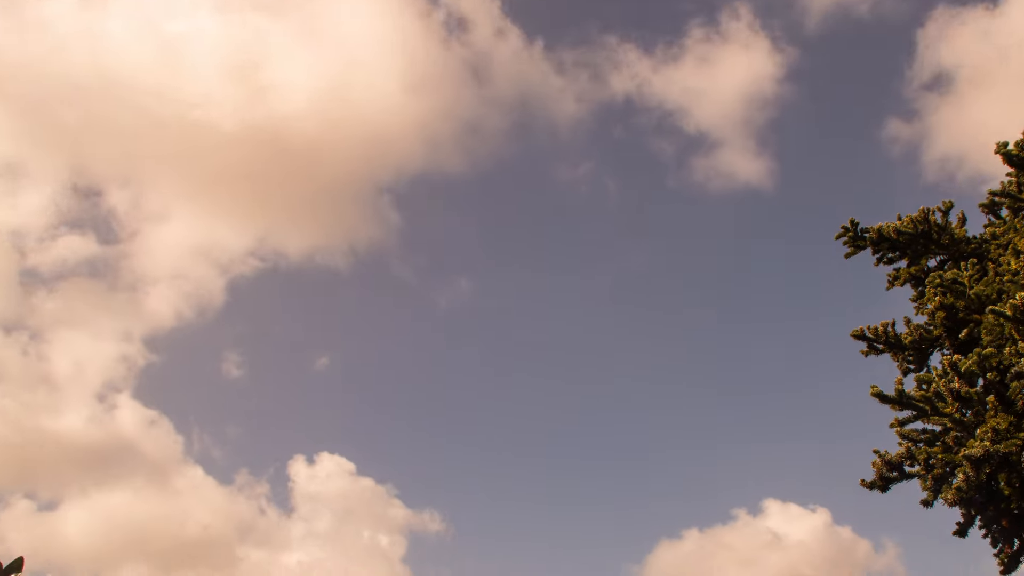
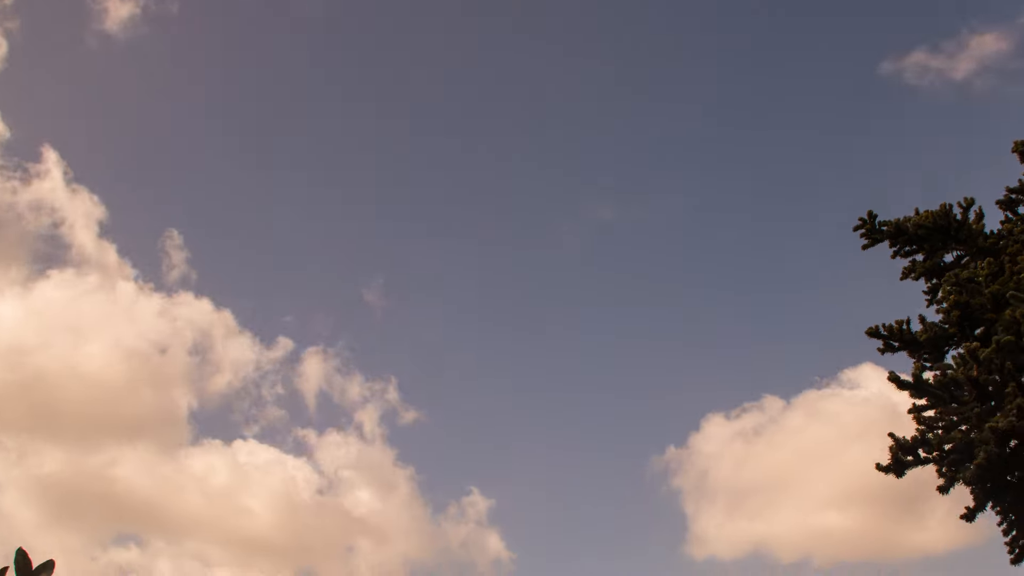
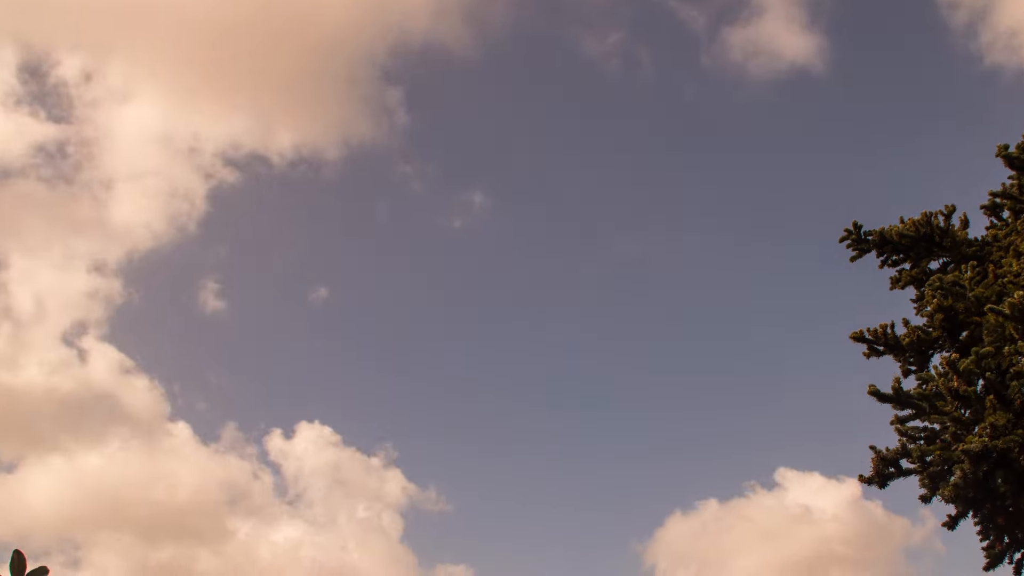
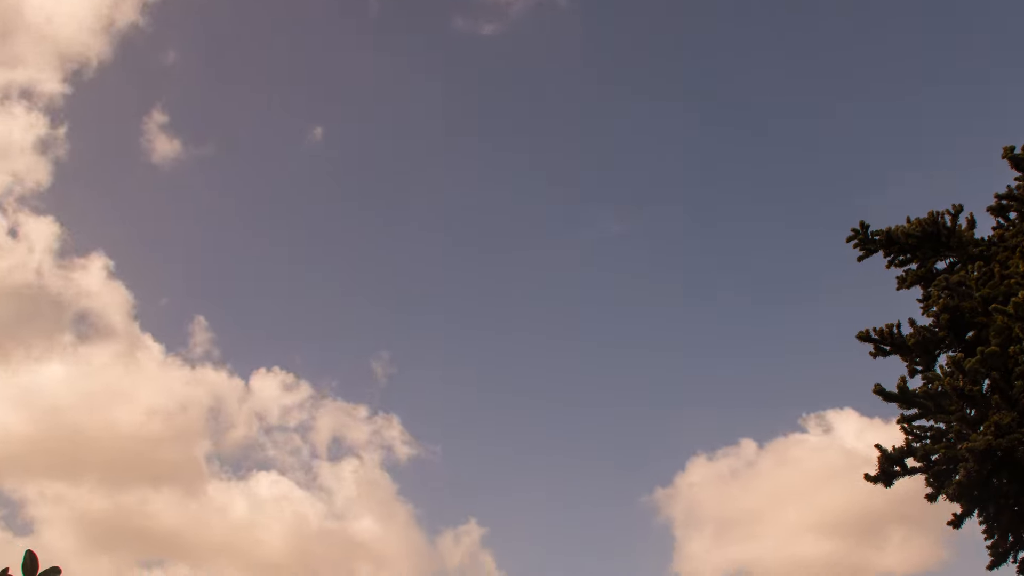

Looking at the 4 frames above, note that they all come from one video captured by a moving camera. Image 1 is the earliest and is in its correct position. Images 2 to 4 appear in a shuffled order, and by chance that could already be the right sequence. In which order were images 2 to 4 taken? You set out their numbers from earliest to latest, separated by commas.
3, 4, 2
